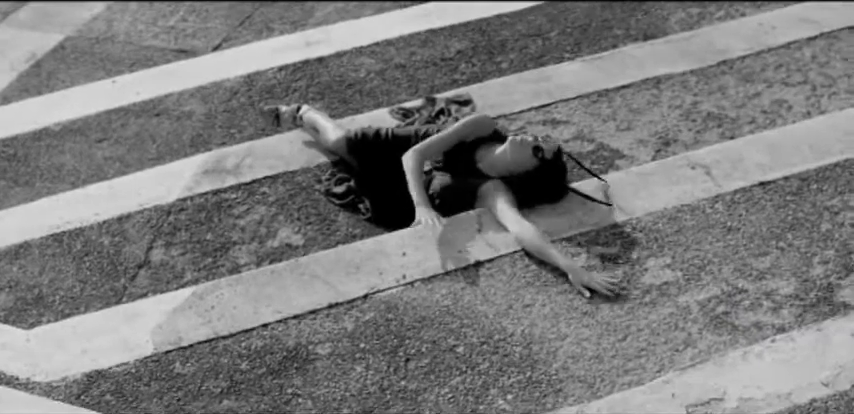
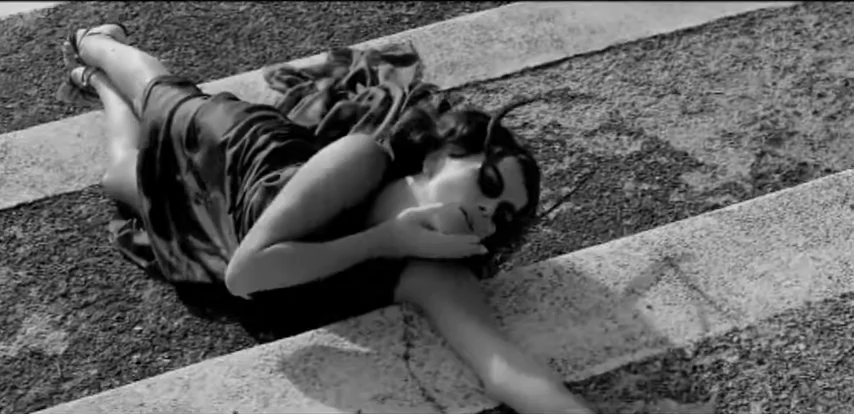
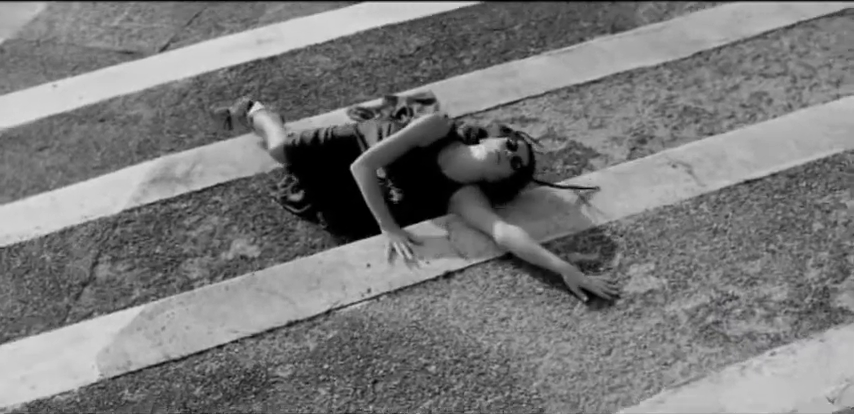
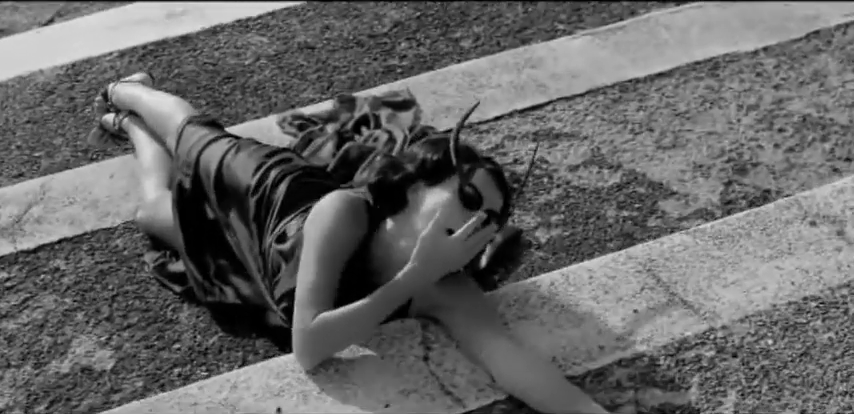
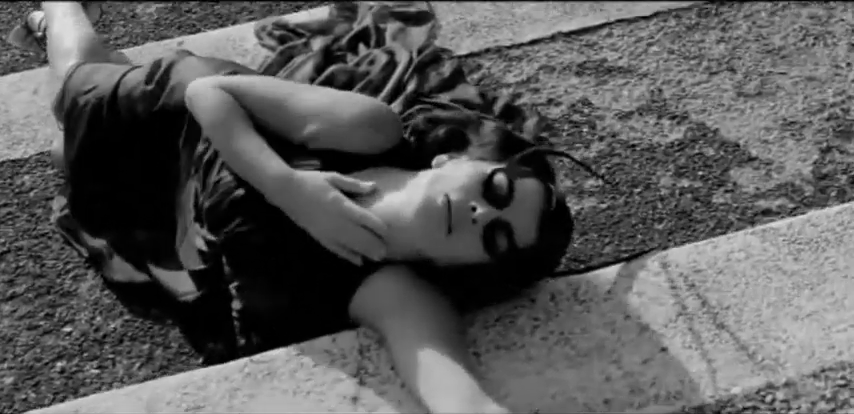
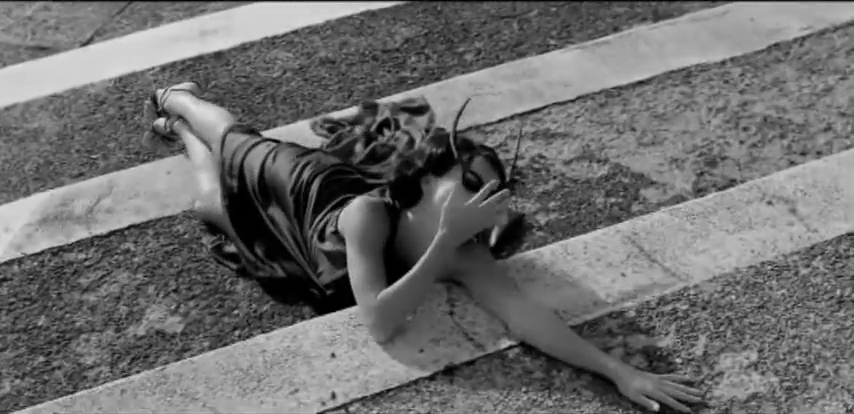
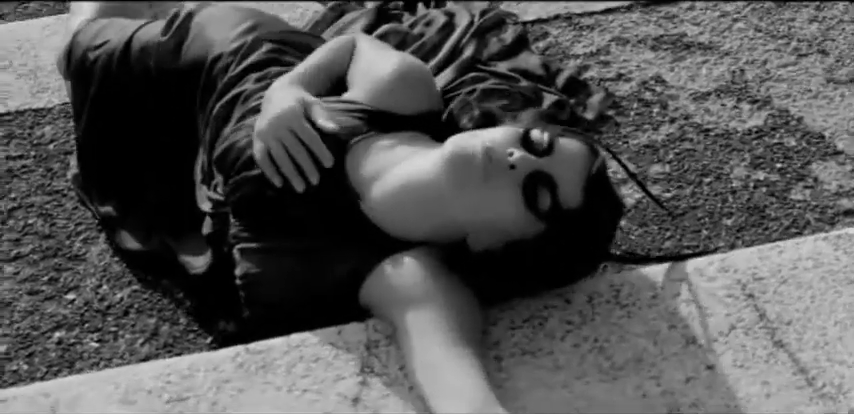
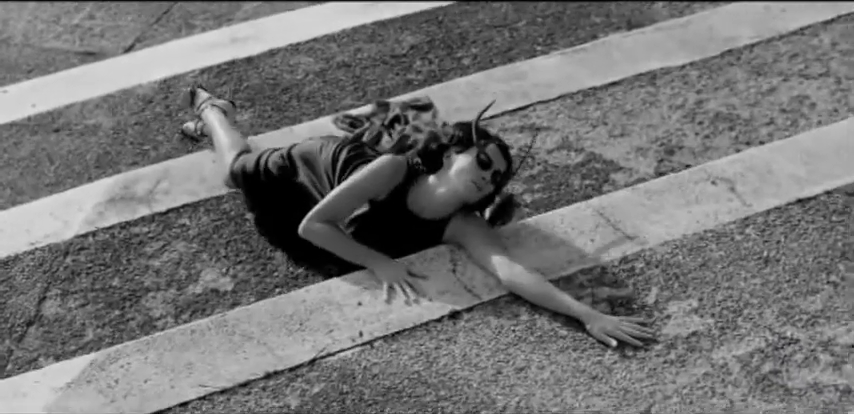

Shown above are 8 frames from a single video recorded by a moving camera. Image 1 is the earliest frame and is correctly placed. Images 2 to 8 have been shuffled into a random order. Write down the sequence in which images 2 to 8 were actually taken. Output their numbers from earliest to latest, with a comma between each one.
3, 8, 6, 4, 2, 5, 7
